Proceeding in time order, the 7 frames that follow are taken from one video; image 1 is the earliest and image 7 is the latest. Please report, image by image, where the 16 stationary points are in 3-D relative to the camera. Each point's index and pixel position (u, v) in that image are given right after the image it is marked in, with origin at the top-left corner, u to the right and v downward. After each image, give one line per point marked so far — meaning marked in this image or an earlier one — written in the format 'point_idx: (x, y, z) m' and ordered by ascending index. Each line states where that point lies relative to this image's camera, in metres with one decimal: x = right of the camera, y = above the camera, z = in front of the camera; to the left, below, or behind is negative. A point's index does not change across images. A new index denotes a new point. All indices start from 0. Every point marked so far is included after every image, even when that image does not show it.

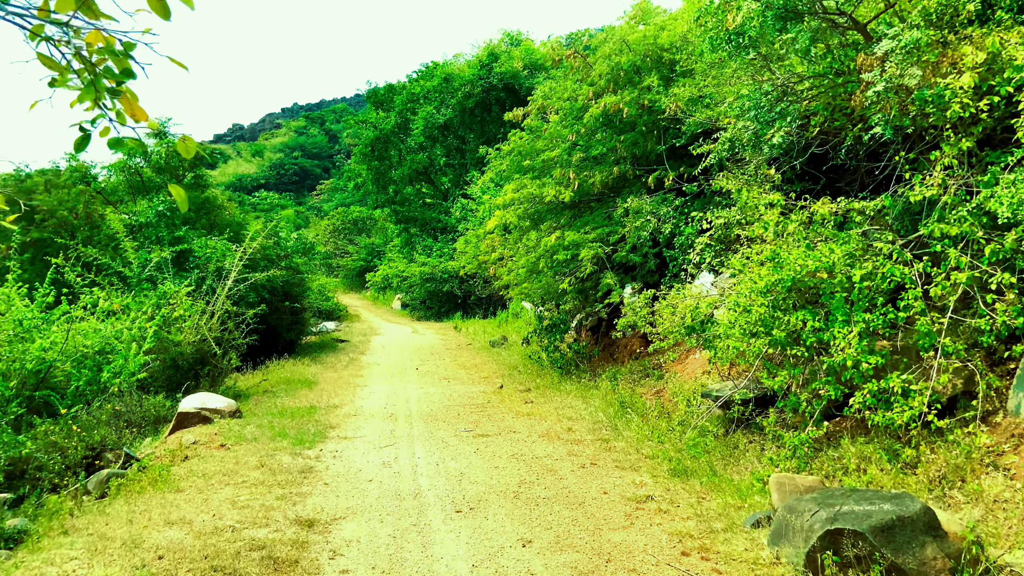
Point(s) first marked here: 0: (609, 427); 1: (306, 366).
0: (+0.9, -1.3, +6.8) m
1: (-3.3, -1.3, +11.7) m
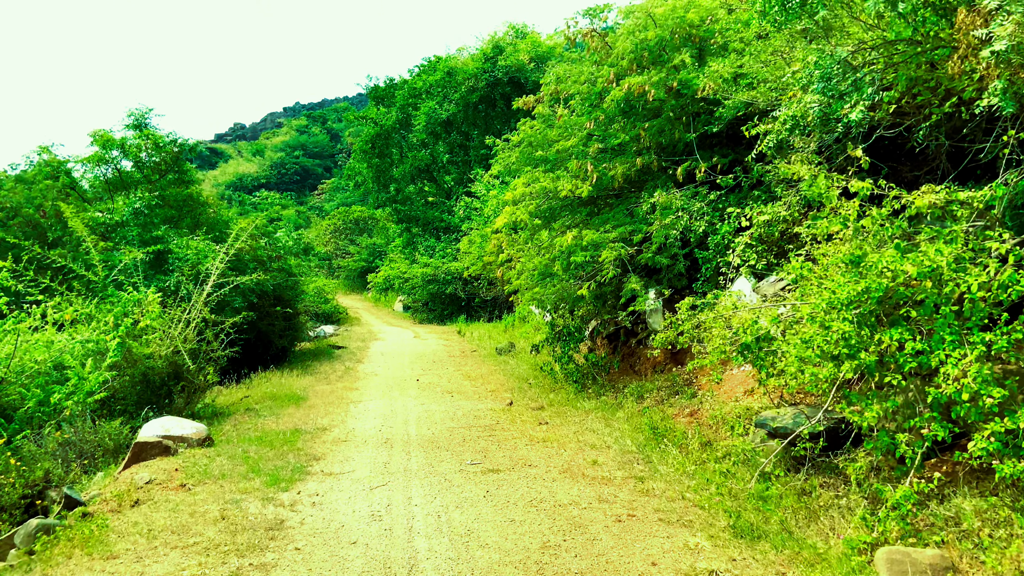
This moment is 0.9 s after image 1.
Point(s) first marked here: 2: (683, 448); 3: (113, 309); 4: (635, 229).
0: (+1.0, -1.4, +5.8) m
1: (-3.2, -1.3, +10.7) m
2: (+1.4, -1.3, +5.9) m
3: (-4.3, -0.2, +8.0) m
4: (+1.4, +0.7, +8.3) m
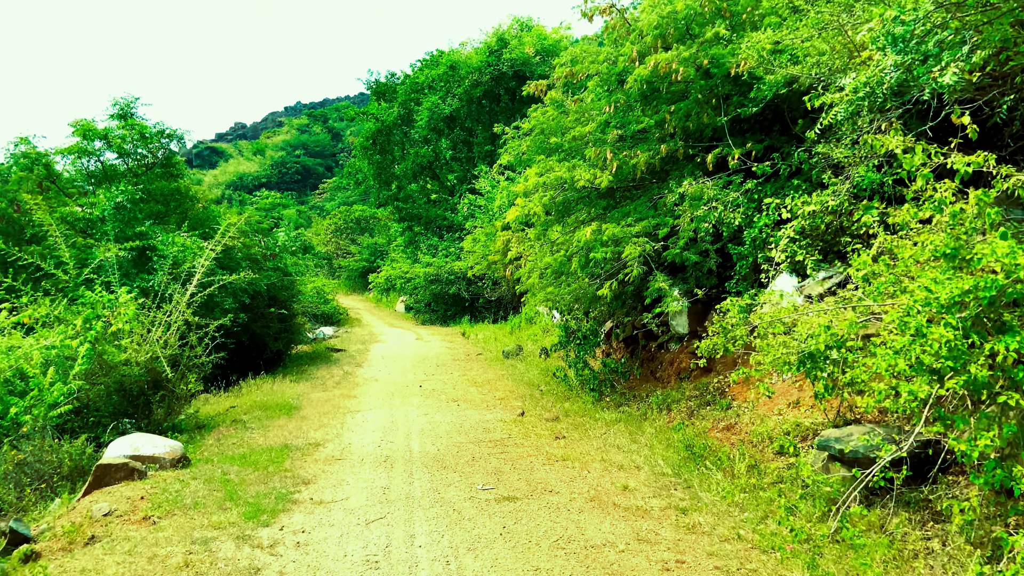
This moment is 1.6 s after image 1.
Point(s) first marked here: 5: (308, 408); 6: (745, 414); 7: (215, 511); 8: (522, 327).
0: (+1.2, -1.4, +5.0) m
1: (-3.0, -1.3, +10.0) m
2: (+1.5, -1.3, +5.2) m
3: (-4.2, -0.2, +7.2) m
4: (+1.5, +0.7, +7.5) m
5: (-2.4, -1.4, +8.6) m
6: (+2.0, -1.1, +6.4) m
7: (-1.9, -1.4, +4.6) m
8: (+0.2, -0.9, +17.4) m
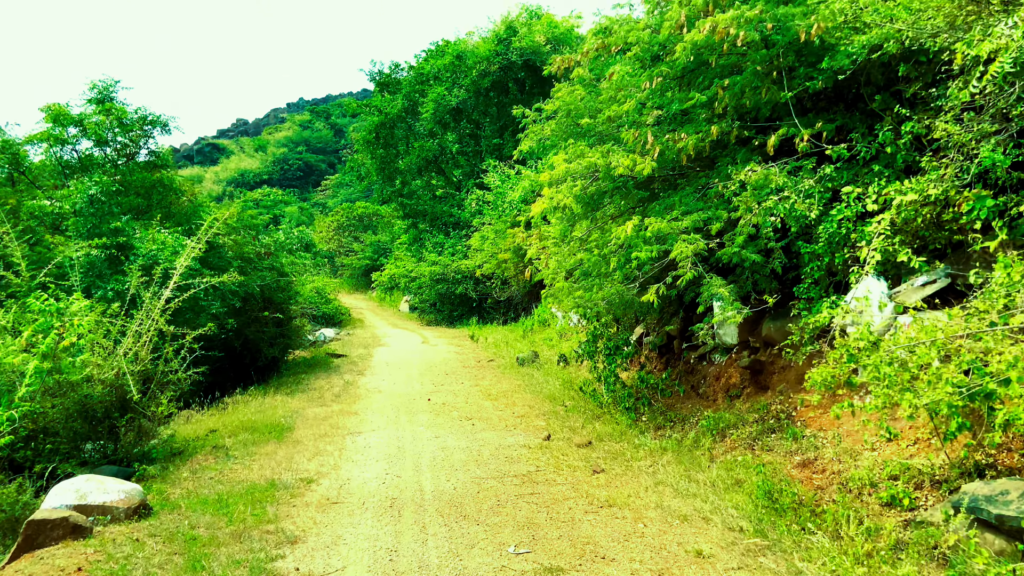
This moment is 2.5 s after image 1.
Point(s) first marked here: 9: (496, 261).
0: (+1.4, -1.4, +3.9) m
1: (-2.8, -1.4, +8.9) m
2: (+1.7, -1.3, +4.1) m
3: (-4.0, -0.3, +6.1) m
4: (+1.7, +0.6, +6.4) m
5: (-2.2, -1.4, +7.5) m
6: (+2.2, -1.1, +5.3) m
7: (-1.7, -1.5, +3.6) m
8: (+0.5, -0.9, +16.3) m
9: (-0.4, +0.7, +19.5) m
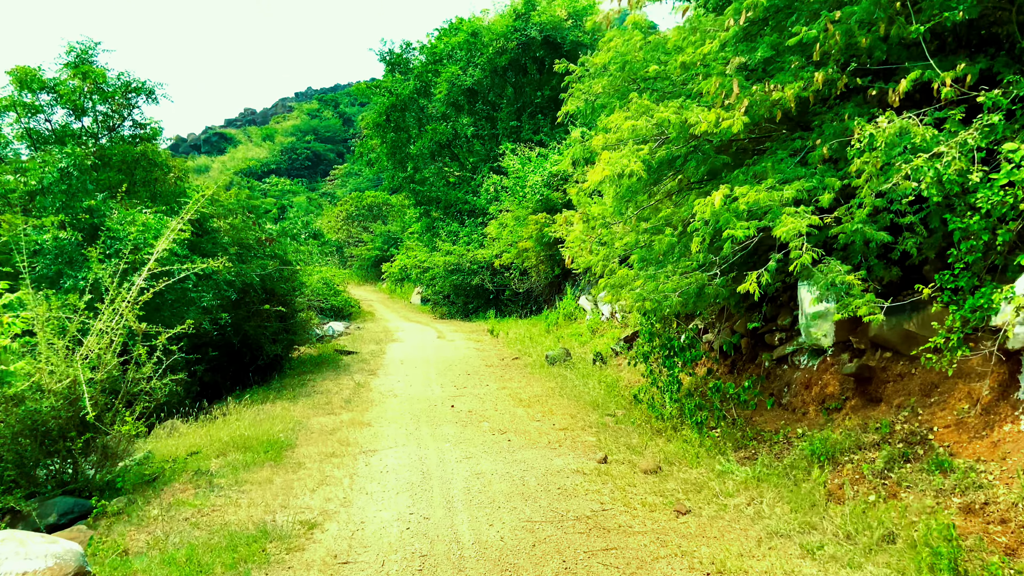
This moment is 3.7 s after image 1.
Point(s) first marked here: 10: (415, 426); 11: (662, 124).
0: (+1.7, -1.3, +2.6) m
1: (-2.4, -1.2, +7.6) m
2: (+2.1, -1.3, +2.8) m
3: (-3.6, -0.2, +4.9) m
4: (+2.1, +0.7, +5.1) m
5: (-1.8, -1.3, +6.3) m
6: (+2.6, -1.1, +3.9) m
7: (-1.3, -1.4, +2.3) m
8: (+1.0, -0.7, +15.0) m
9: (+0.1, +1.0, +18.1) m
10: (-1.0, -1.4, +7.2) m
11: (+1.1, +1.2, +5.5) m
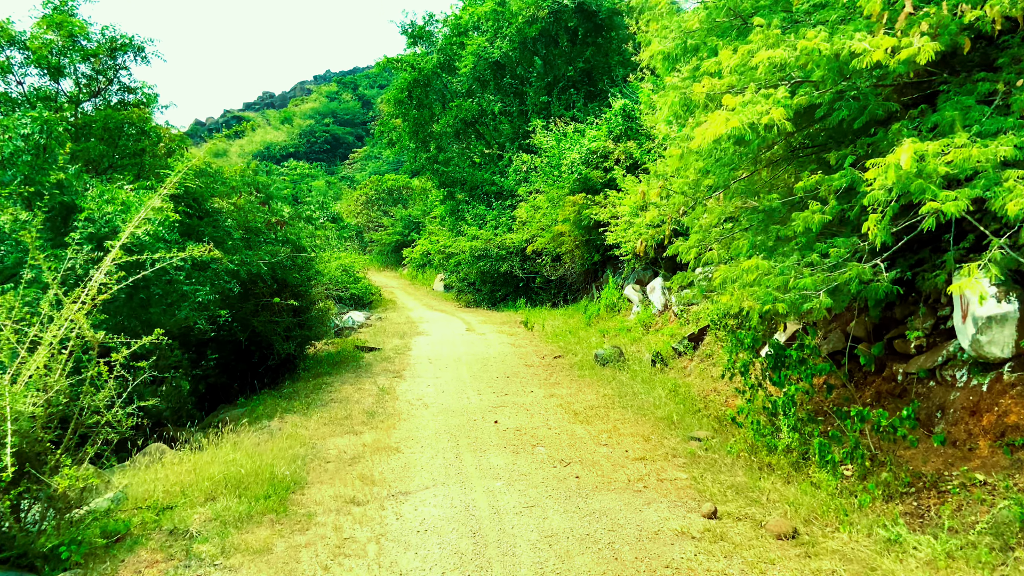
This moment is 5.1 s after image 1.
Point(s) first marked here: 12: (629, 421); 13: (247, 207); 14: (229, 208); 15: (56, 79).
0: (+2.1, -1.4, +1.1) m
1: (-1.9, -1.2, +6.2) m
2: (+2.5, -1.3, +1.3) m
3: (-3.2, -0.2, +3.5) m
4: (+2.6, +0.7, +3.5) m
5: (-1.3, -1.3, +4.9) m
6: (+3.0, -1.1, +2.4) m
7: (-0.9, -1.5, +0.9) m
8: (+1.7, -0.5, +13.5) m
9: (+0.9, +1.2, +16.7) m
10: (-0.5, -1.3, +5.8) m
11: (+1.6, +1.3, +4.0) m
12: (+1.1, -1.2, +6.9) m
13: (-3.2, +1.0, +8.9) m
14: (-3.3, +0.9, +8.6) m
15: (-4.9, +2.2, +7.8) m
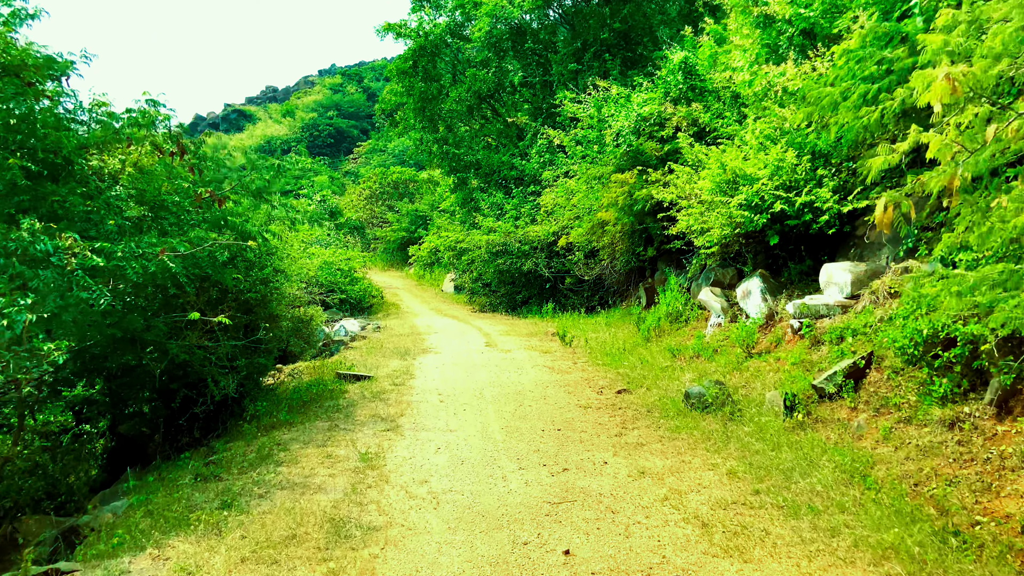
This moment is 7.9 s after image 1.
0: (+2.5, -1.4, -2.2) m
1: (-1.4, -1.2, +3.0) m
2: (+2.8, -1.4, -2.0) m
3: (-2.8, -0.3, +0.3) m
4: (+2.9, +0.7, +0.2) m
5: (-0.9, -1.4, +1.6) m
6: (+3.4, -1.1, -0.9) m
7: (-0.6, -1.5, -2.4) m
8: (+2.2, -0.6, +10.2) m
9: (+1.4, +1.2, +13.4) m
10: (0.0, -1.4, +2.6) m
11: (+2.0, +1.2, +0.7) m
12: (+1.5, -1.3, +3.7) m
13: (-2.8, +0.9, +5.7) m
14: (-2.8, +0.9, +5.4) m
15: (-4.5, +2.2, +4.6) m
